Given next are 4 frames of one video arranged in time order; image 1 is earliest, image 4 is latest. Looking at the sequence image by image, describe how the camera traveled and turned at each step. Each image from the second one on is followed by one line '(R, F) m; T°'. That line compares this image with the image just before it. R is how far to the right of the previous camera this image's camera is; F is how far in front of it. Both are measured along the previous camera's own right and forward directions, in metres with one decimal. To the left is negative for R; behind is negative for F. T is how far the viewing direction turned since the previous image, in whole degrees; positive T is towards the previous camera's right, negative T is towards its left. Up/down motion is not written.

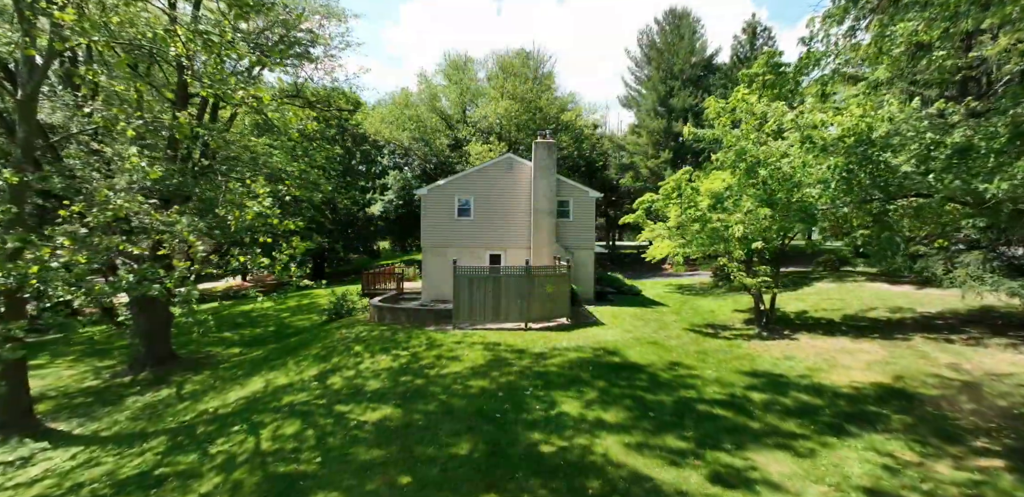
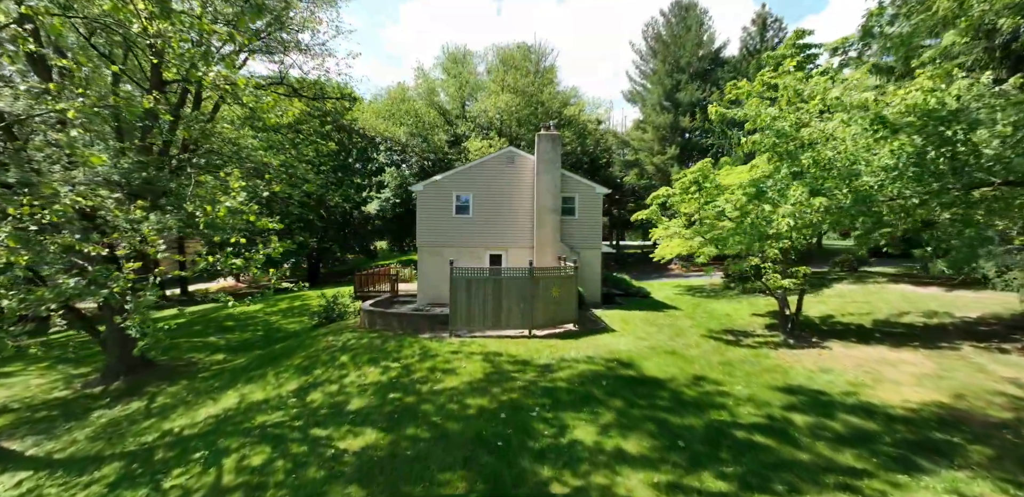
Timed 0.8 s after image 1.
(-0.1, +1.2) m; 0°
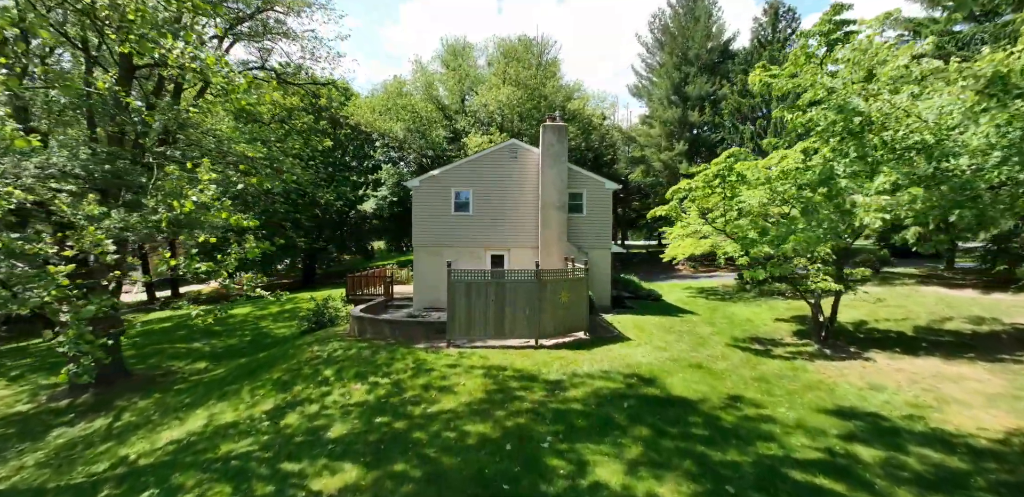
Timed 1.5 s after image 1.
(-0.1, +1.3) m; 0°
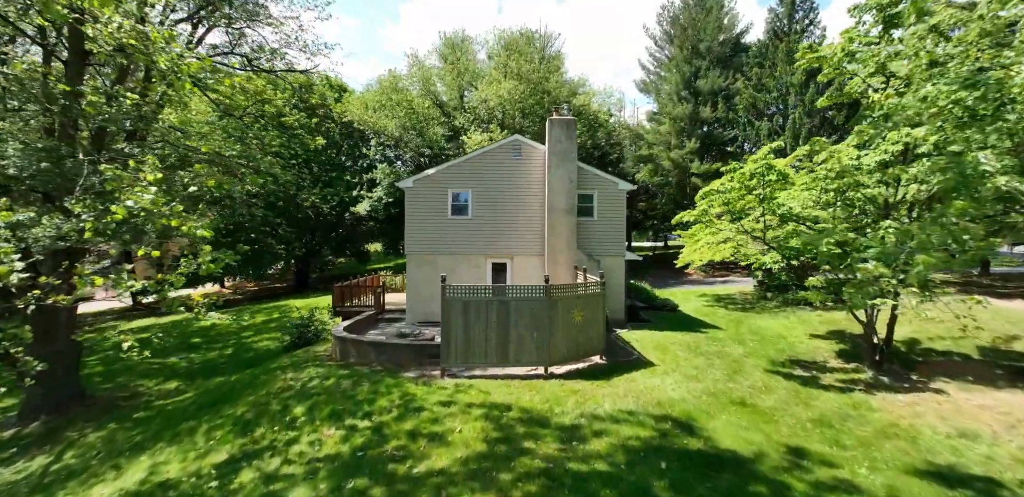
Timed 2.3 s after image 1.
(-0.1, +1.6) m; 0°
